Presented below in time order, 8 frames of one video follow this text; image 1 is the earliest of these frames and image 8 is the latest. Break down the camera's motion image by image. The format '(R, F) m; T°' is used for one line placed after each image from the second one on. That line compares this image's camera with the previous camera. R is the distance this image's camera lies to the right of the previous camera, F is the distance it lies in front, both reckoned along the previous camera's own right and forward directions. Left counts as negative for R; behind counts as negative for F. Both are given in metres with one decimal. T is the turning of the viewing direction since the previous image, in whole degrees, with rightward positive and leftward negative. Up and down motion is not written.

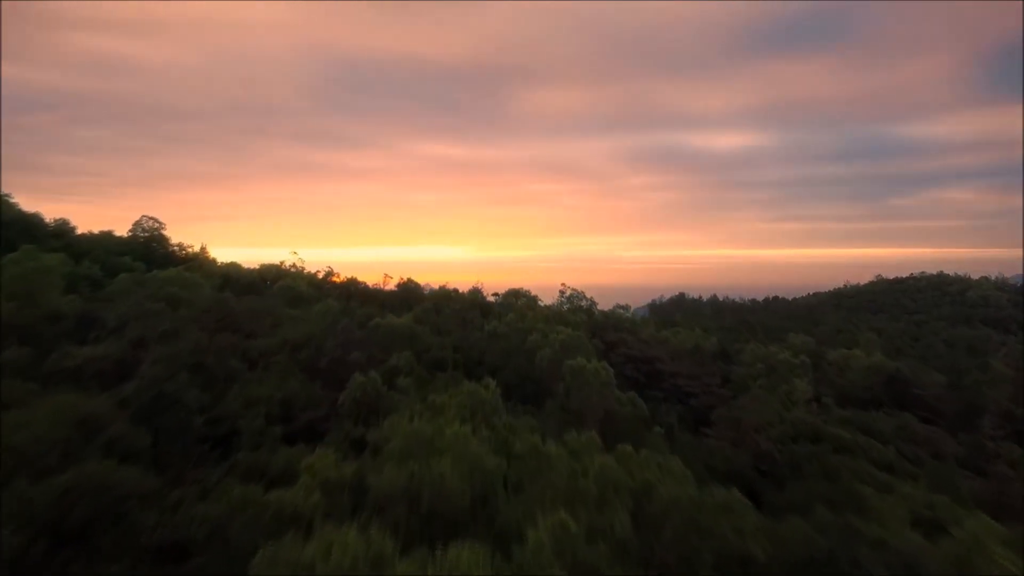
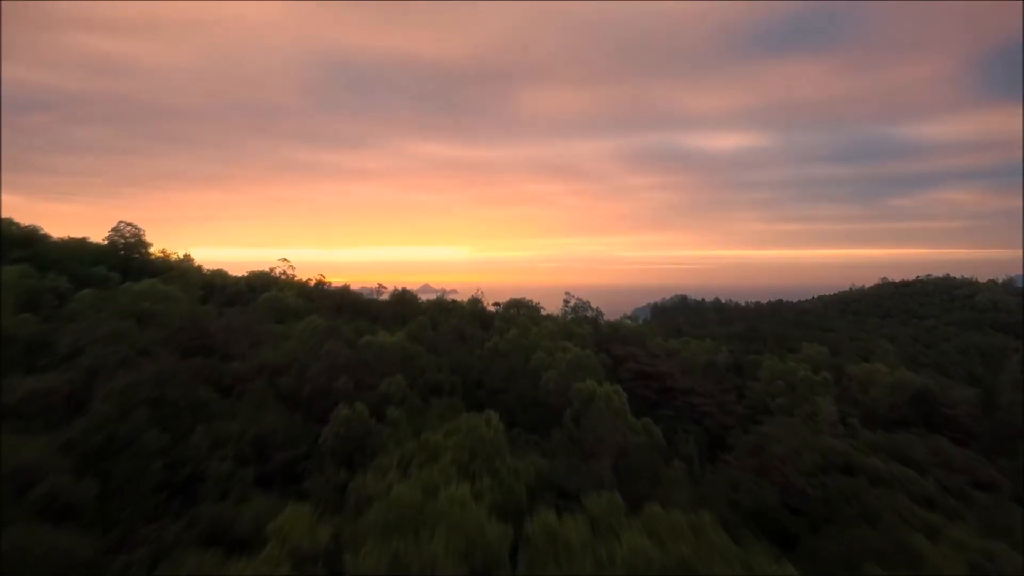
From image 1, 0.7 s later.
(-0.1, +0.8) m; 0°
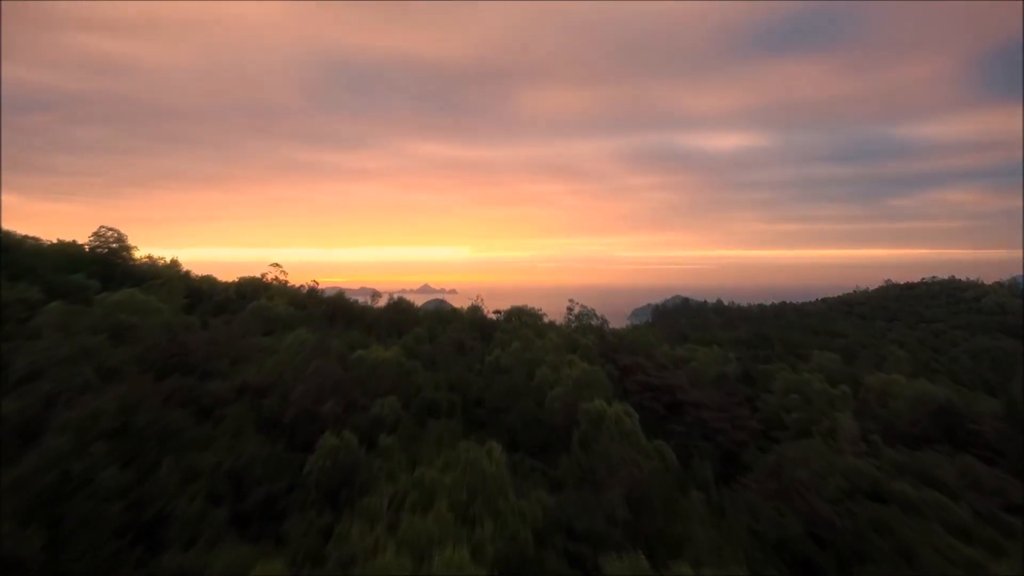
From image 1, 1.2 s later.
(-0.1, +0.6) m; 0°
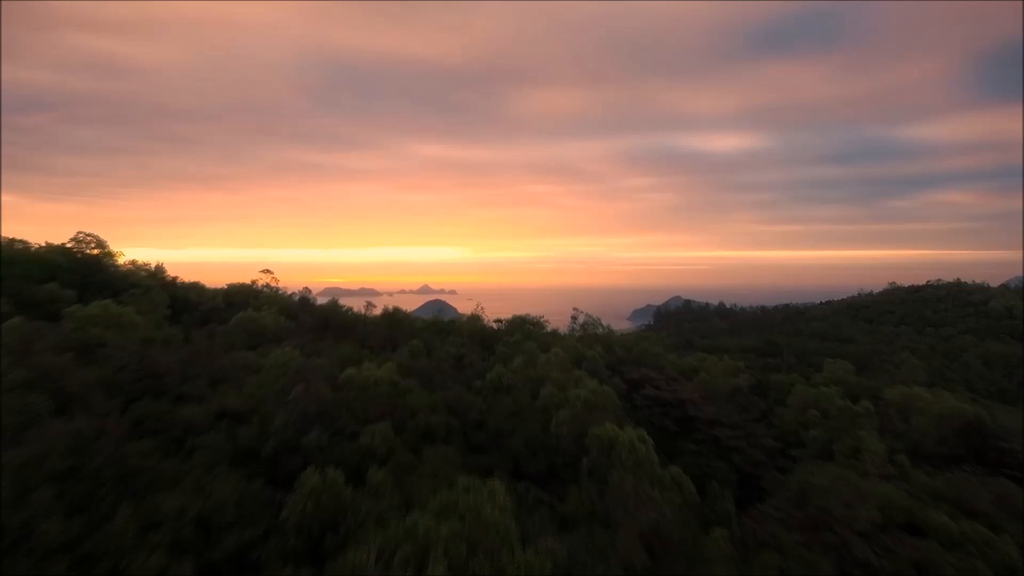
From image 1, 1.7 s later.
(-0.1, +0.6) m; 0°
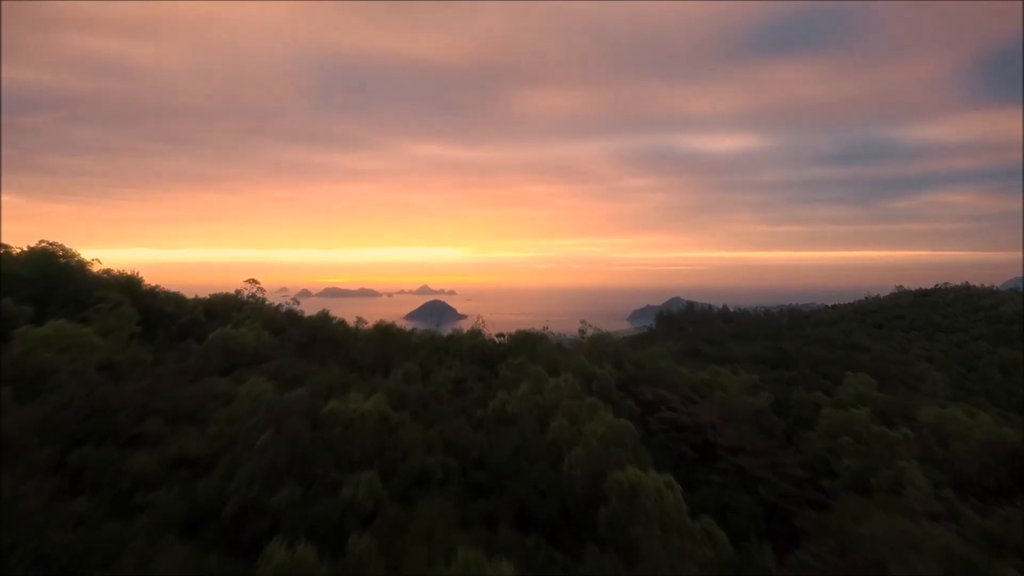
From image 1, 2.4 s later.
(-0.1, +0.9) m; 0°
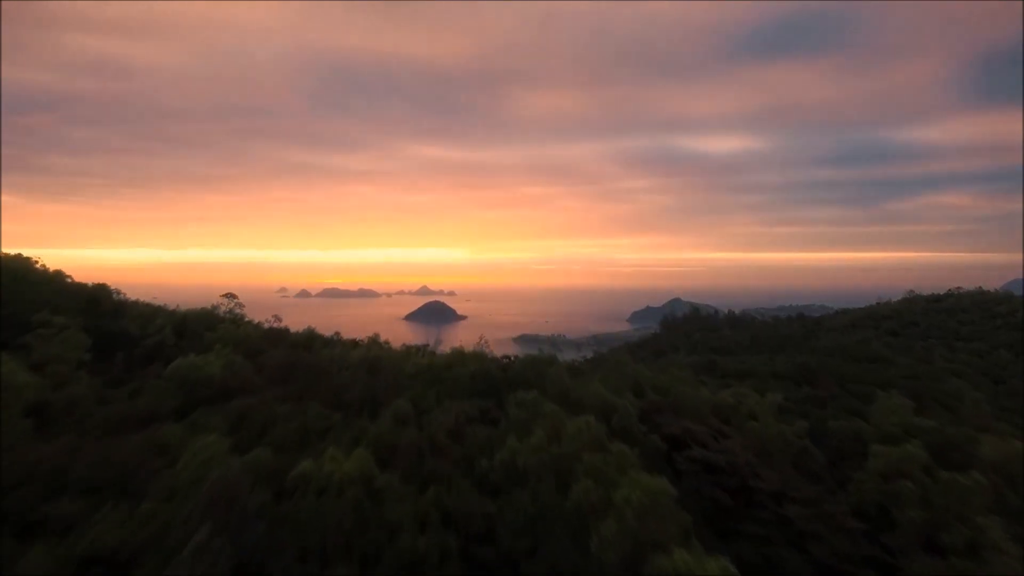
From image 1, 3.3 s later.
(-0.2, +1.3) m; 0°
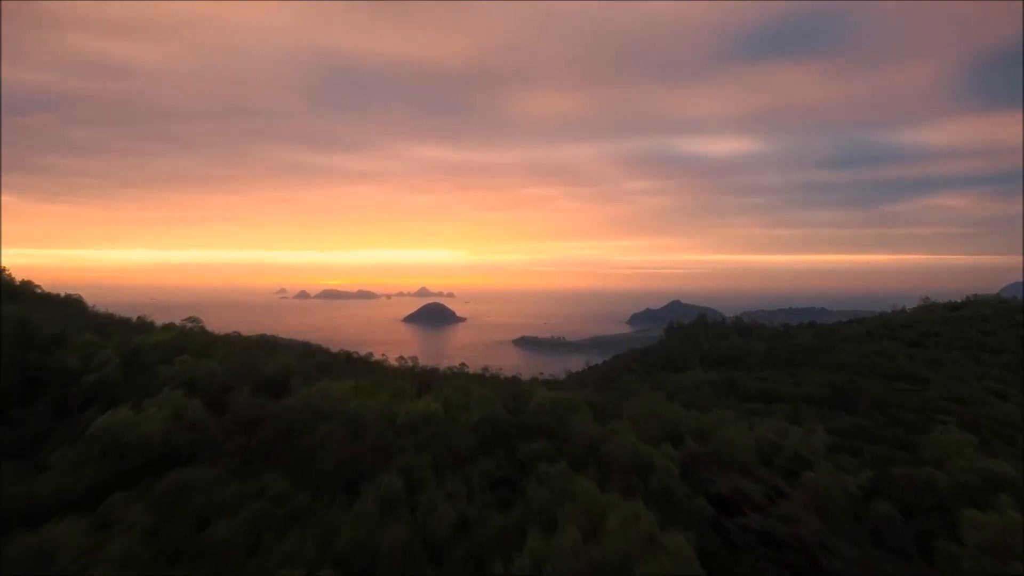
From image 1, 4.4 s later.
(-0.3, +1.7) m; 0°
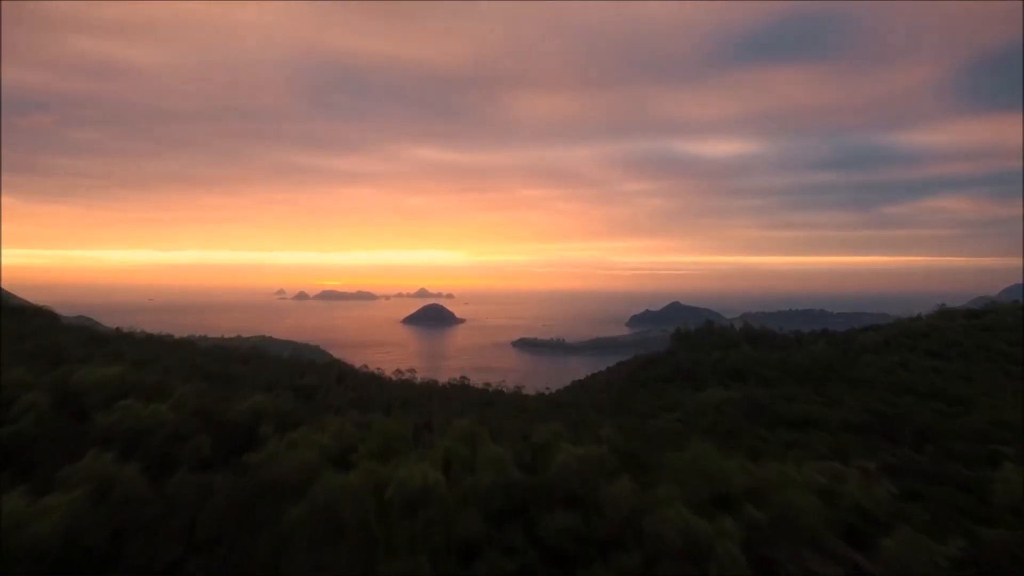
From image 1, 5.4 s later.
(-0.3, +1.7) m; 0°
